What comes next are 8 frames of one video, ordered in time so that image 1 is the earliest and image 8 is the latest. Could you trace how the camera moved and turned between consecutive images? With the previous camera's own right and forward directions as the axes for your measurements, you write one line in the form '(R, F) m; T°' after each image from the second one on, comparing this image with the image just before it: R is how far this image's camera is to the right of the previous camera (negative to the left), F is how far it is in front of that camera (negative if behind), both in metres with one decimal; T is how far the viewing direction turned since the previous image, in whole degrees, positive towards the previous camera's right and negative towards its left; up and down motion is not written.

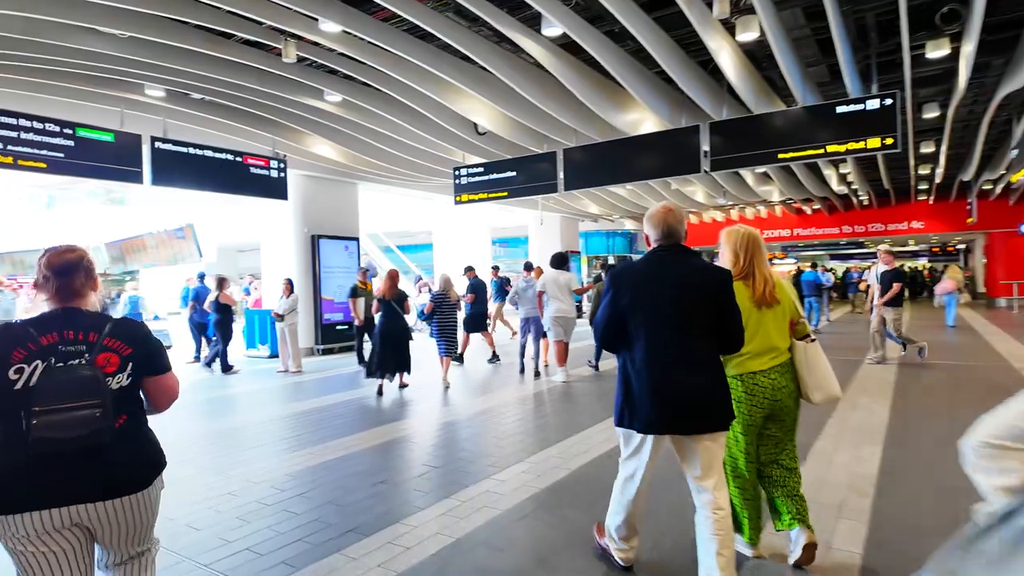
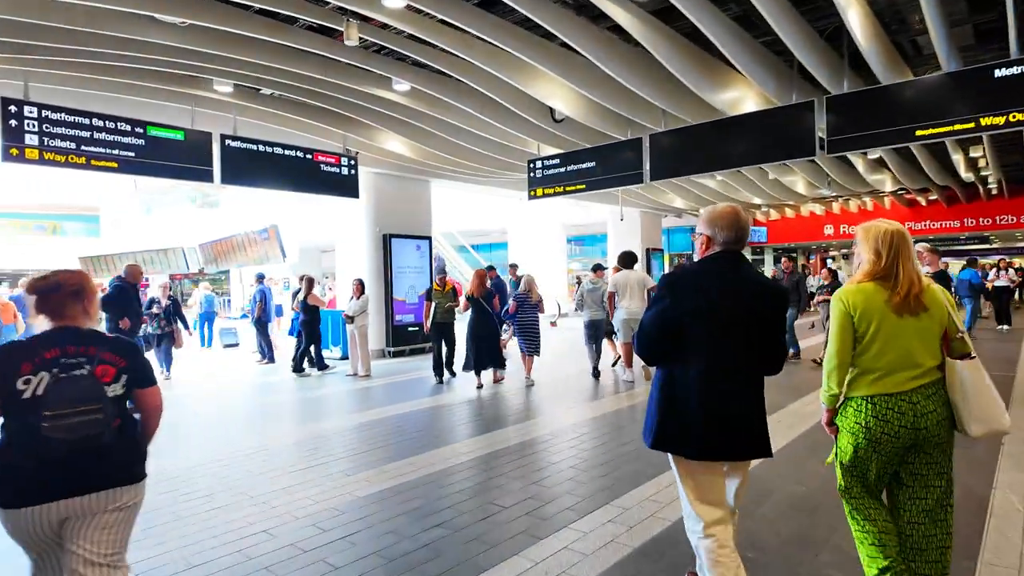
(-0.1, +0.8) m; -7°
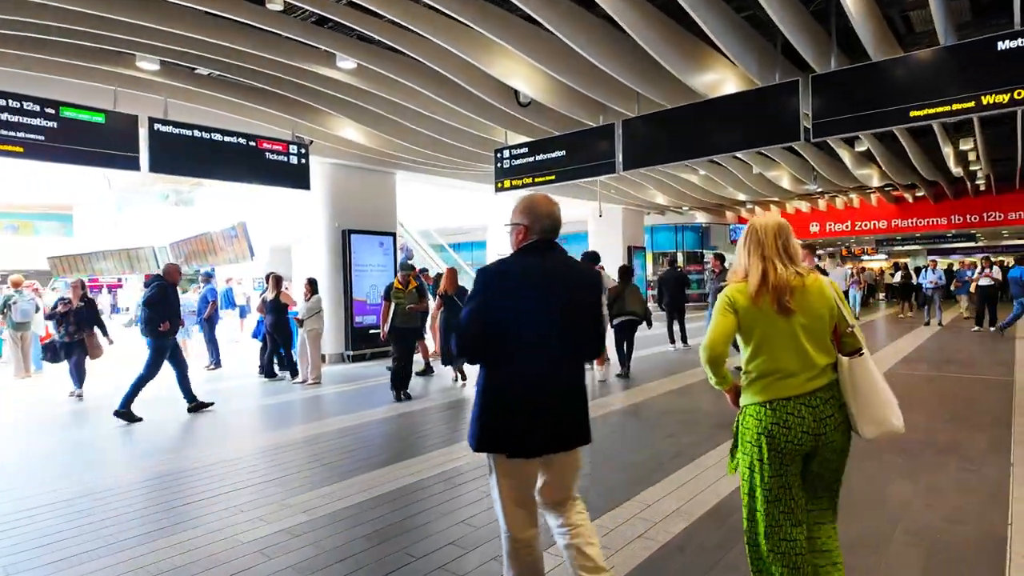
(+0.4, +0.7) m; +1°
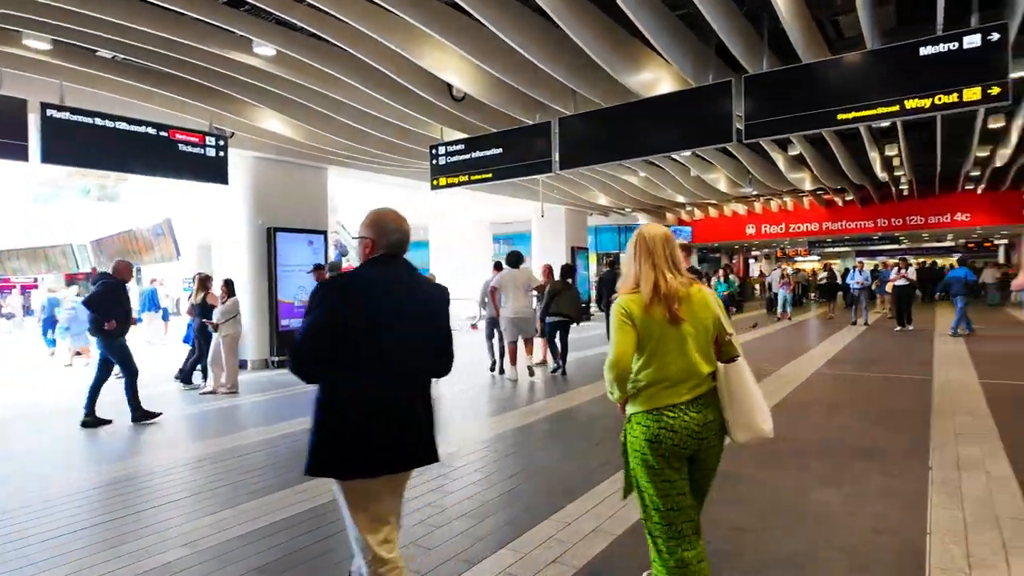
(+0.2, +0.3) m; +5°
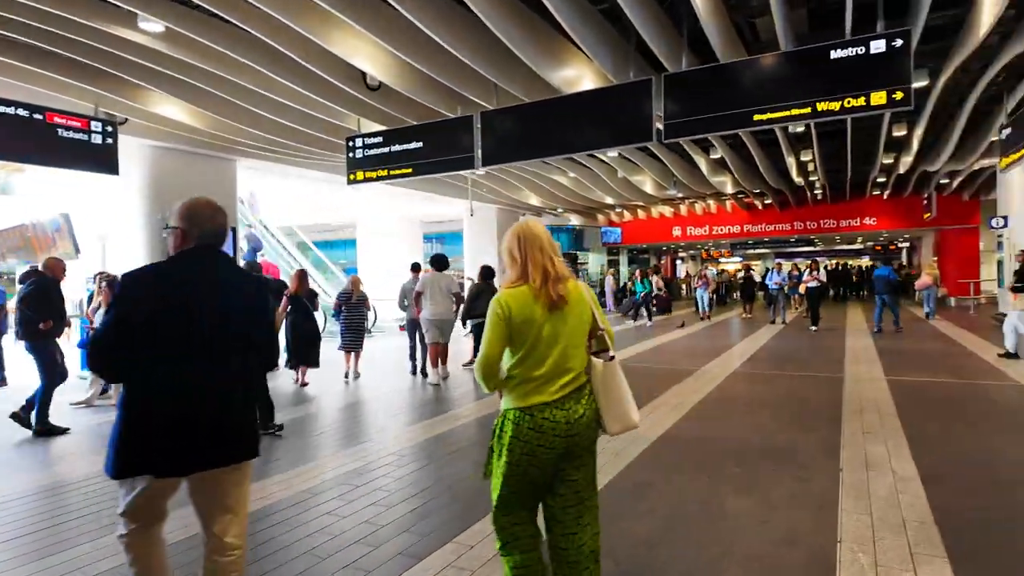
(+0.2, +0.3) m; +6°
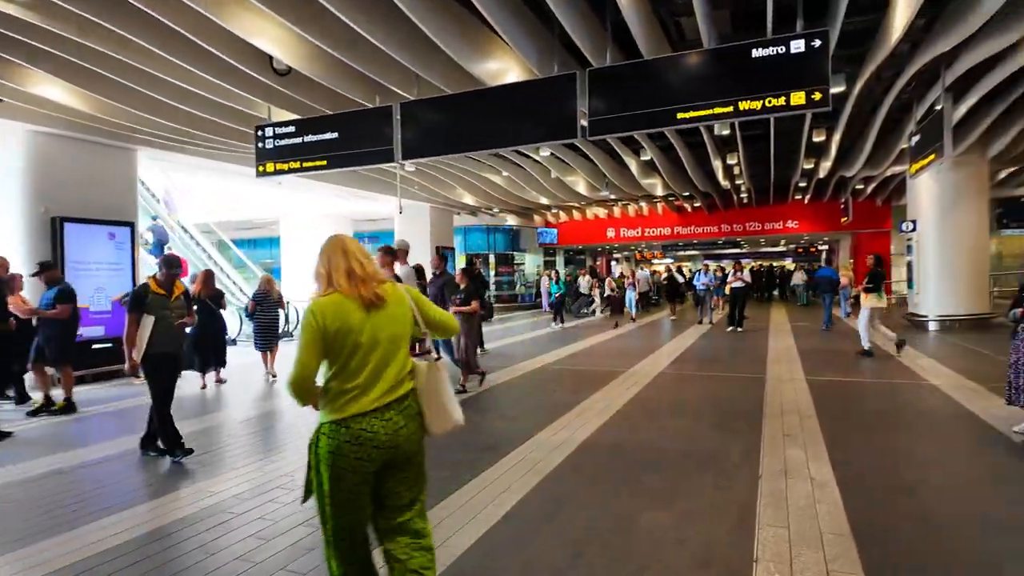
(+0.2, +0.3) m; +6°
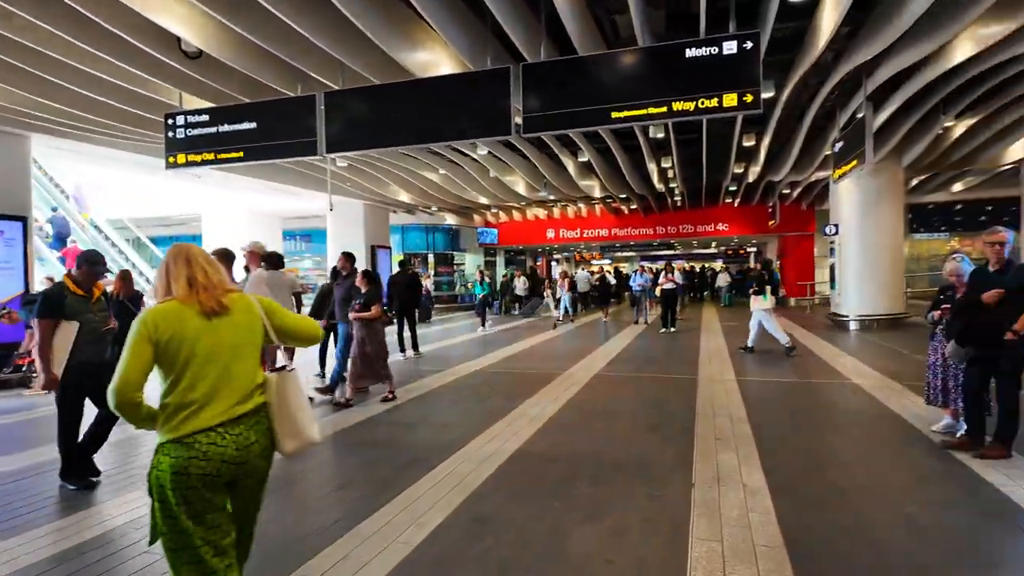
(+0.1, +0.3) m; +6°
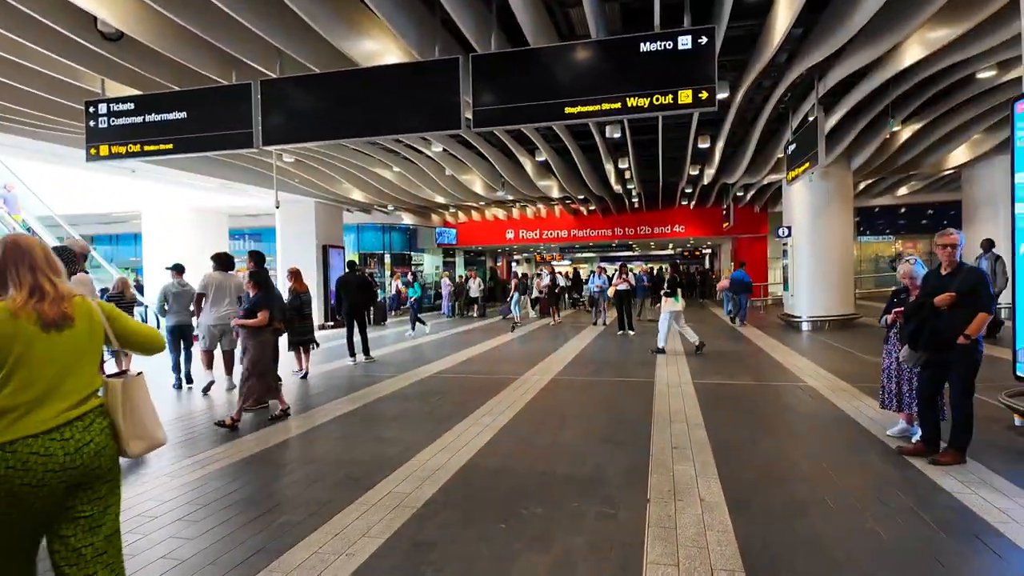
(+0.1, +0.3) m; +4°
